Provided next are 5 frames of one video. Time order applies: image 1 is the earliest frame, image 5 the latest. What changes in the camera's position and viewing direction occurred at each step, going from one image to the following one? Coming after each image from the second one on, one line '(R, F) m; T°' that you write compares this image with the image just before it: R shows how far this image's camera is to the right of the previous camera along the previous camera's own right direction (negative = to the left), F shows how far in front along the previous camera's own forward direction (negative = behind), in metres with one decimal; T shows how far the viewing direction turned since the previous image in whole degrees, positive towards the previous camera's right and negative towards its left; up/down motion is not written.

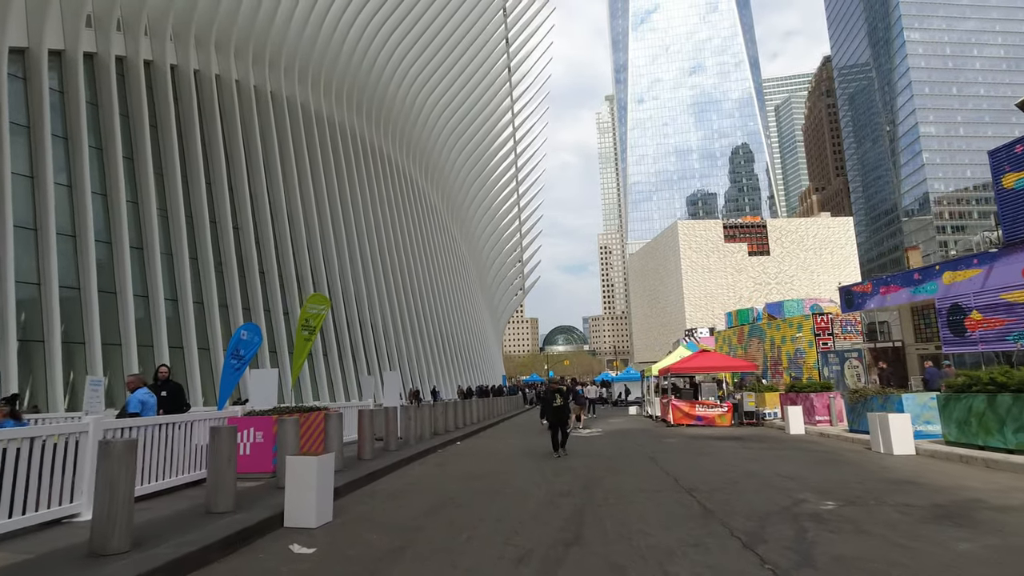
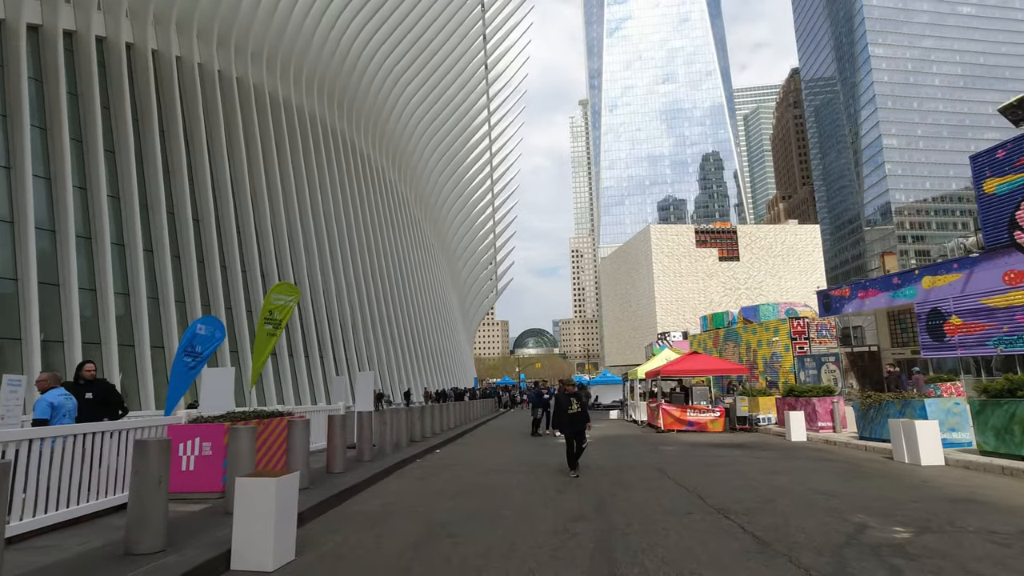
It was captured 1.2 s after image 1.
(-0.3, +1.1) m; +3°
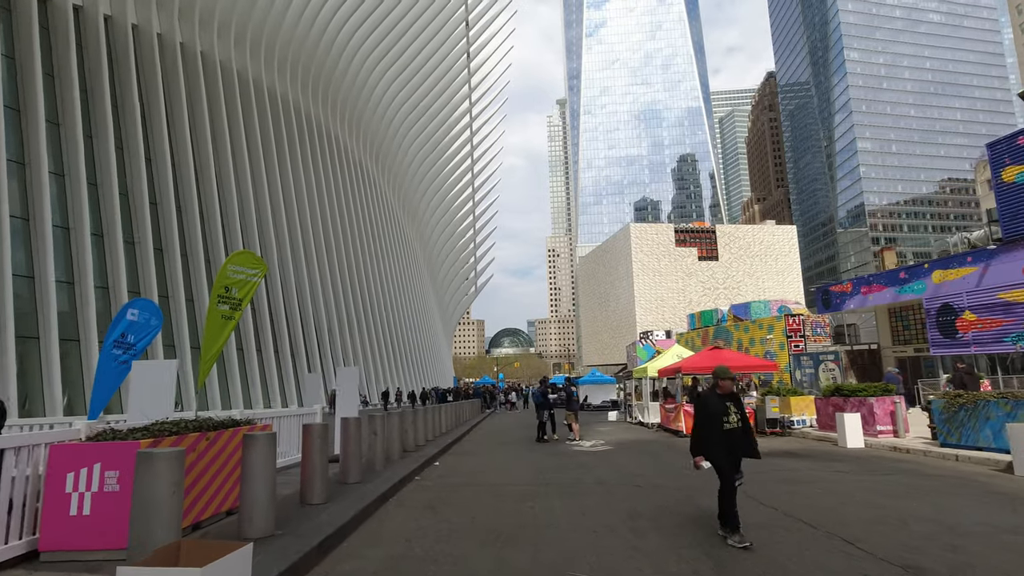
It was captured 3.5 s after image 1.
(-0.6, +2.1) m; +2°
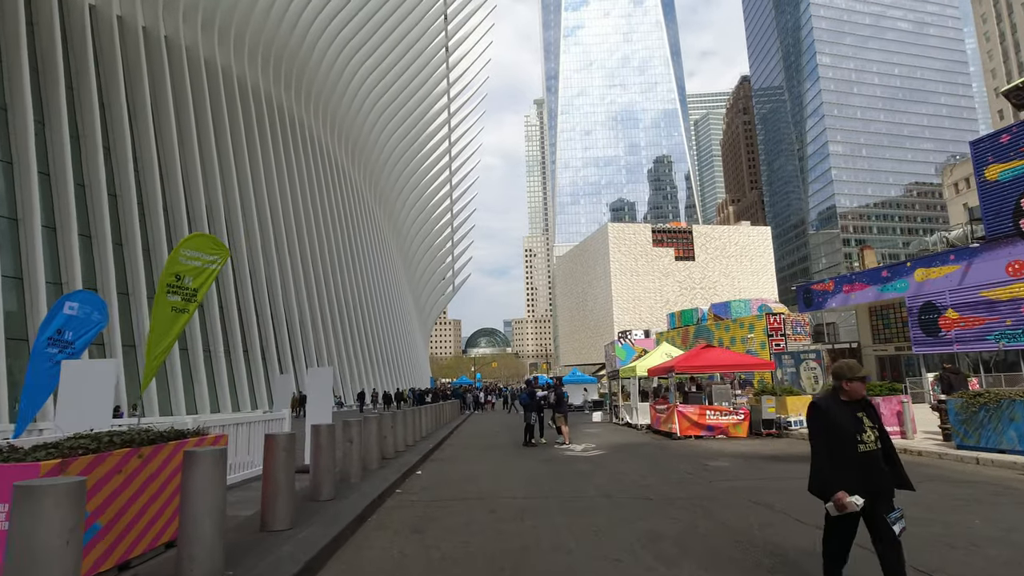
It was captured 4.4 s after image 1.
(-0.2, +0.8) m; +2°
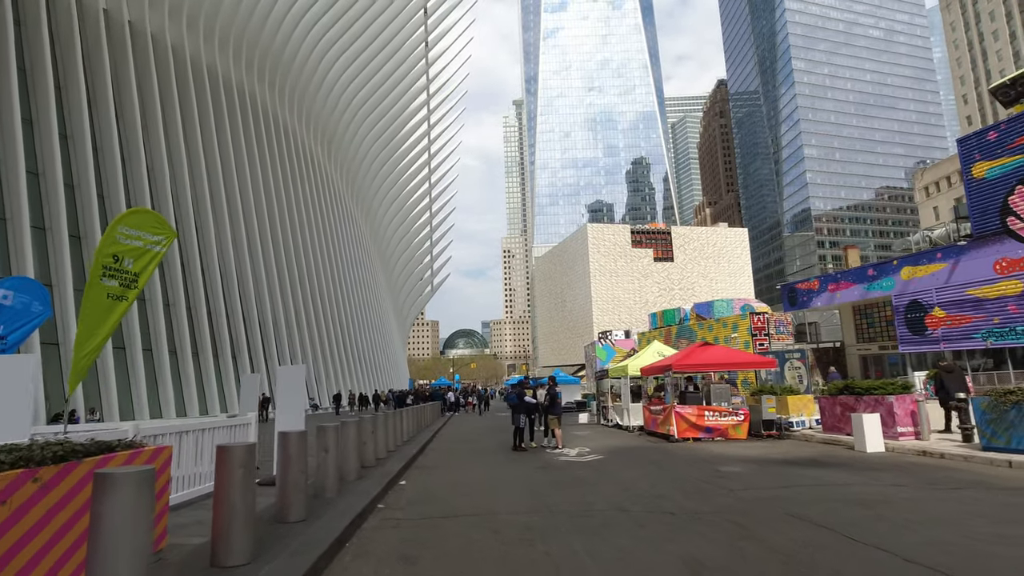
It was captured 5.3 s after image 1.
(-0.2, +0.9) m; +2°
